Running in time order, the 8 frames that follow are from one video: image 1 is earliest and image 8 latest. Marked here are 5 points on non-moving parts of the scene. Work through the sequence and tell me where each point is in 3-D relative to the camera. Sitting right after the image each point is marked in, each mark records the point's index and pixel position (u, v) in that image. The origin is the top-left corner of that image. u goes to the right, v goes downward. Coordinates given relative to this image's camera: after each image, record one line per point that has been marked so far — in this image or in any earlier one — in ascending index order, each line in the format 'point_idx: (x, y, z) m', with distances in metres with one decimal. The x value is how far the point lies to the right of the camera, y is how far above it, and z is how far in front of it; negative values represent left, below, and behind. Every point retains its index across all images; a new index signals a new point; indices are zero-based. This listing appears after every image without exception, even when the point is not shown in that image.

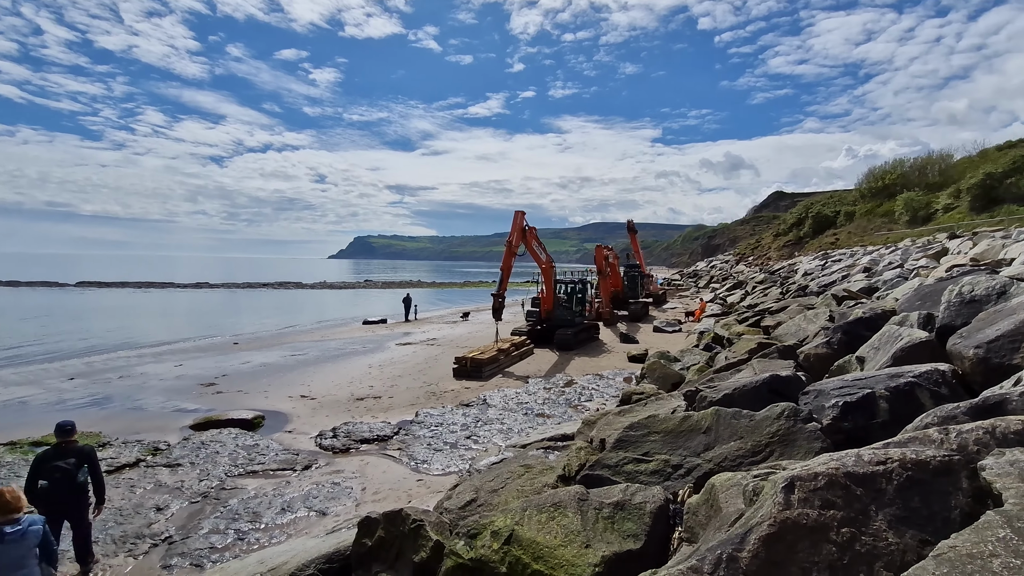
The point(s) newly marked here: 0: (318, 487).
0: (-3.0, -3.1, +8.0) m
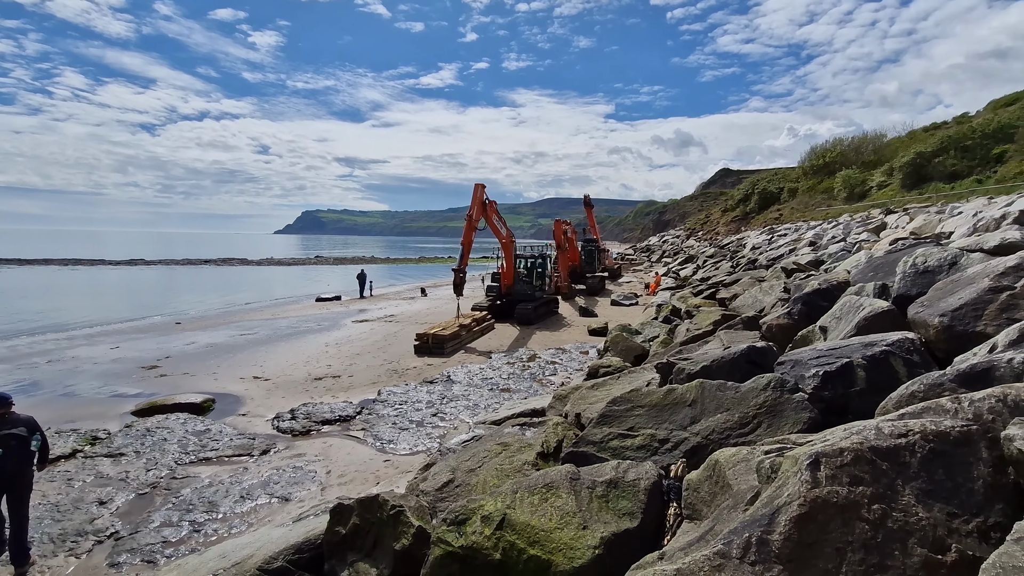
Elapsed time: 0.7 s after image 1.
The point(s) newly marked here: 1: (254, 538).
0: (-3.5, -2.8, +7.6) m
1: (-2.6, -2.5, +5.1) m
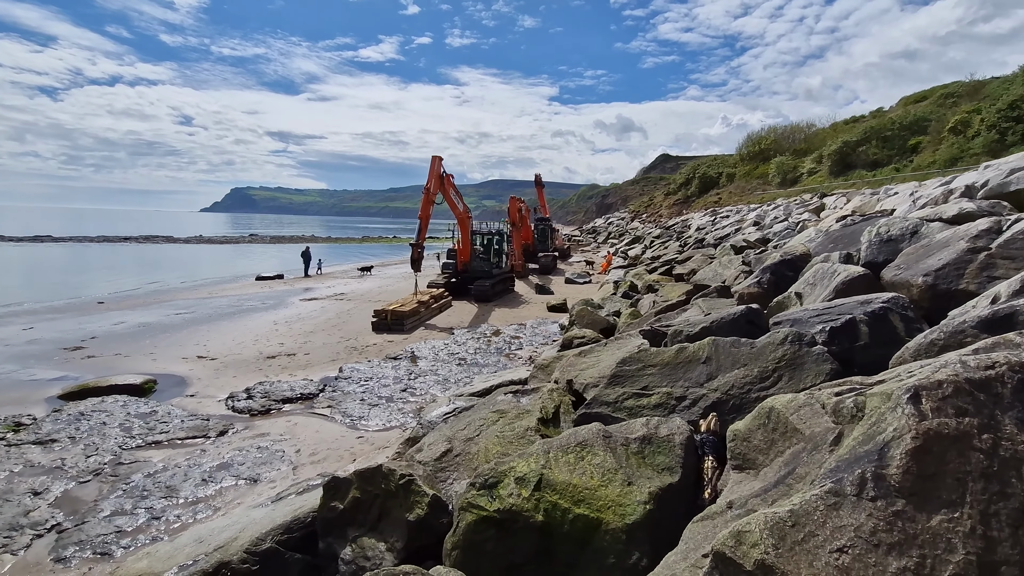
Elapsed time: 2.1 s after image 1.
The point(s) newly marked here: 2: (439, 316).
0: (-3.7, -2.3, +7.1) m
1: (-2.6, -2.1, +4.7) m
2: (-2.5, -0.9, +17.5) m
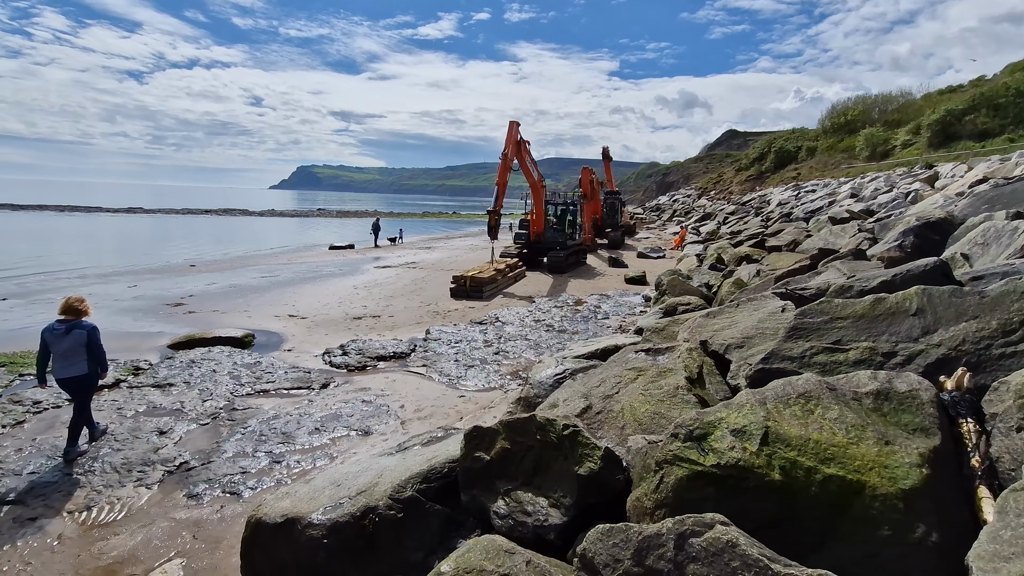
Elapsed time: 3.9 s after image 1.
0: (-2.2, -1.6, +7.0) m
1: (-1.3, -1.6, +4.5) m
2: (+0.1, +0.1, +17.1) m
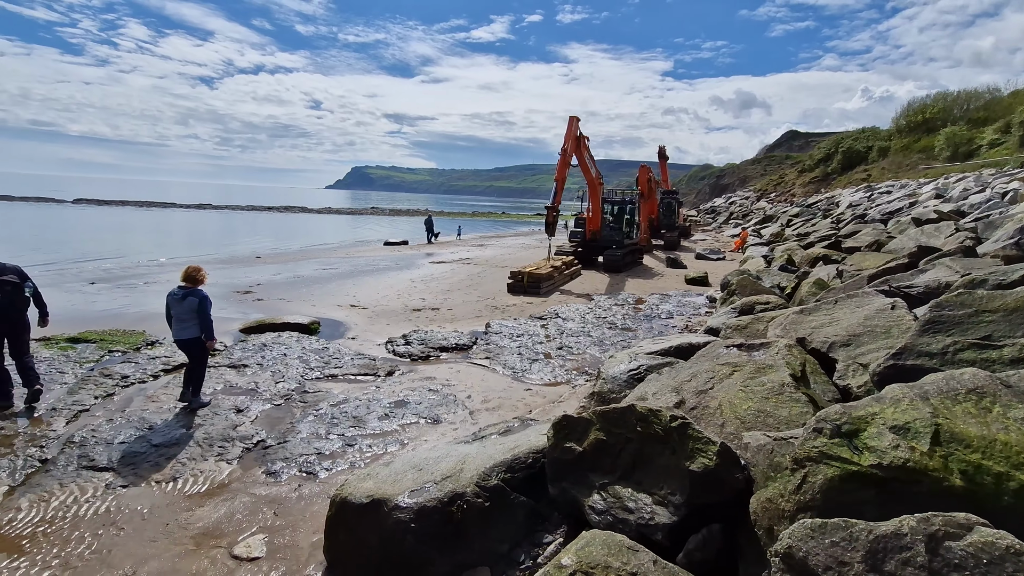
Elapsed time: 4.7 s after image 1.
0: (-1.3, -1.4, +6.9) m
1: (-0.6, -1.4, +4.4) m
2: (+2.0, +0.2, +16.8) m
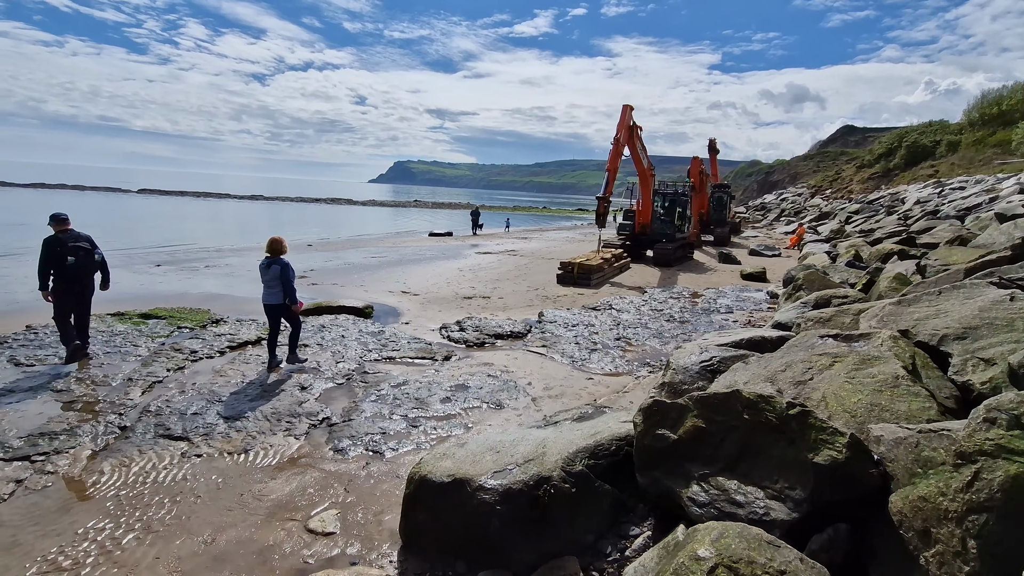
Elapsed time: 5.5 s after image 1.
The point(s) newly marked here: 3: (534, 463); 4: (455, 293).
0: (-0.5, -1.2, +6.8) m
1: (0.0, -1.2, +4.2) m
2: (+3.5, +0.4, +16.4) m
3: (+0.1, -1.1, +3.4) m
4: (-1.4, -0.1, +12.8) m
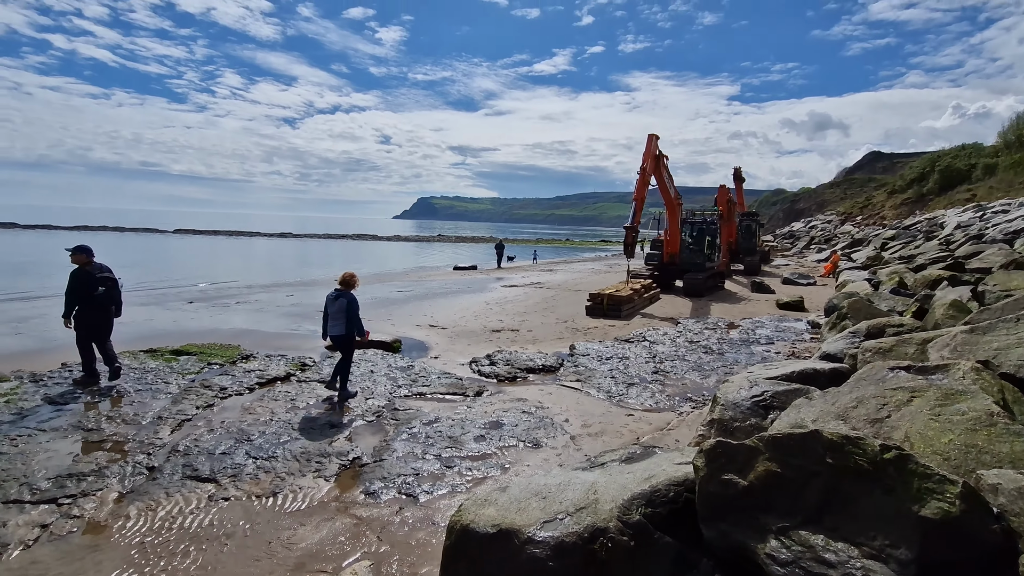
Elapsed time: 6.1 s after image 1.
0: (0.0, -1.6, +6.5) m
1: (+0.3, -1.4, +3.9) m
2: (+4.4, -0.6, +16.0) m
3: (+0.4, -1.3, +3.0) m
4: (-0.7, -0.9, +12.6) m
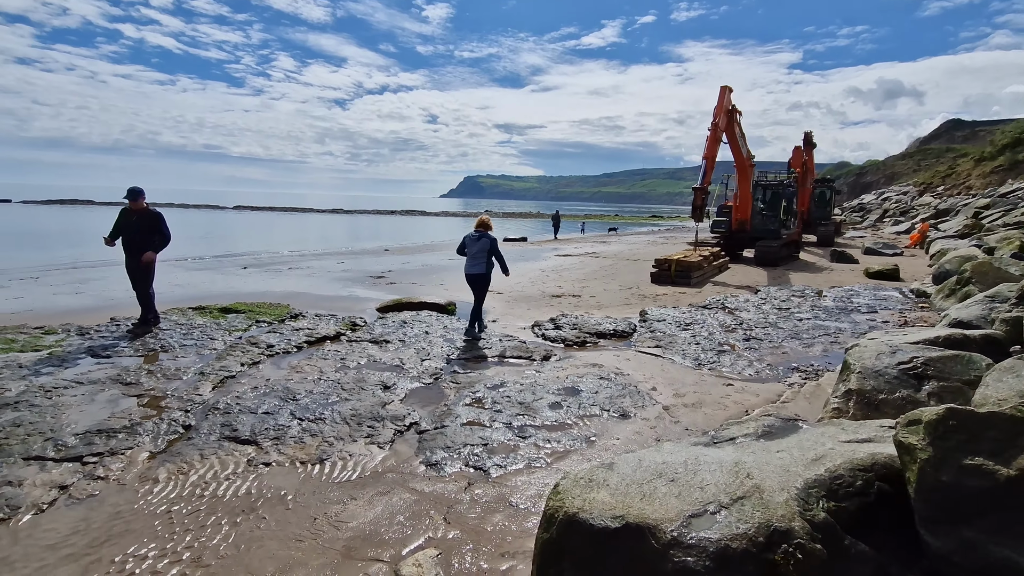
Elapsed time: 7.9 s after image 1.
0: (+0.8, -1.0, +5.6) m
1: (+1.0, -1.0, +3.0) m
2: (+6.1, +0.4, +14.7) m
3: (+1.0, -0.9, +2.1) m
4: (+0.6, -0.1, +11.7) m
